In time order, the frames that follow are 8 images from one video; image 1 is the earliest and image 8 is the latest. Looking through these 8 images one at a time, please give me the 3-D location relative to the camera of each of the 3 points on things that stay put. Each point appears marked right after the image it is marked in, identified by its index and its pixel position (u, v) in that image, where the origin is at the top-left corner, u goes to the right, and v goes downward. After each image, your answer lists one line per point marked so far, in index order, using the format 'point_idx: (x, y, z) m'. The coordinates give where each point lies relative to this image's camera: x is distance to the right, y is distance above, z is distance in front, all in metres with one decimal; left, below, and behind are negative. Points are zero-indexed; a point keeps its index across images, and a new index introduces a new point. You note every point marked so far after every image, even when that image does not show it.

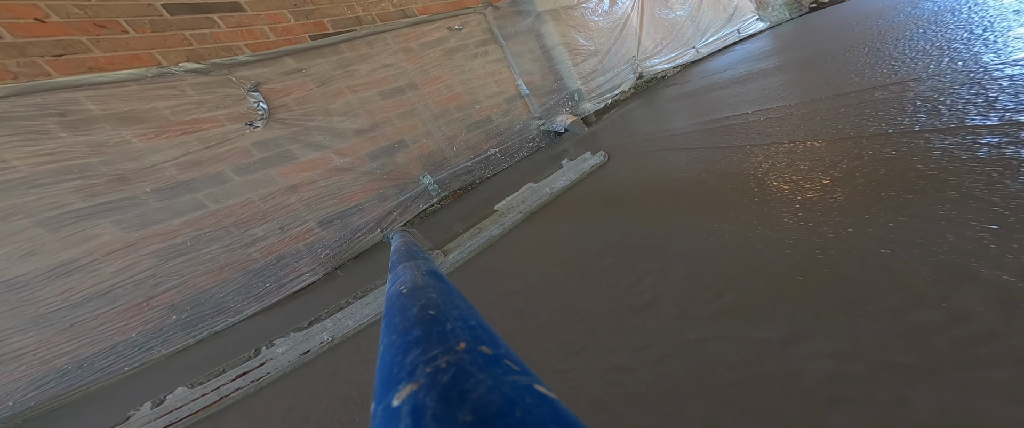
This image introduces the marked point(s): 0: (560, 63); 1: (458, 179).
0: (+0.4, +1.4, +3.4) m
1: (-0.4, +0.2, +2.7) m
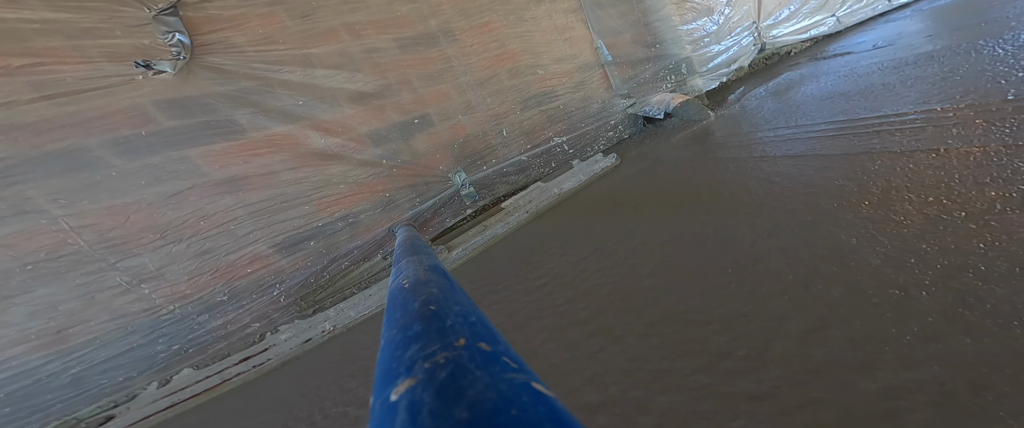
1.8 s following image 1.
0: (+0.9, +1.2, +2.5) m
1: (-0.1, +0.1, +1.9) m
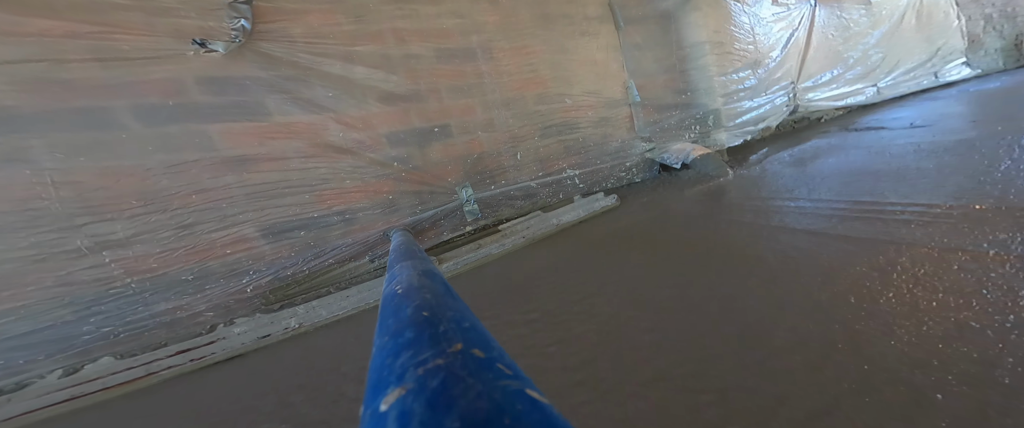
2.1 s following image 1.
0: (+1.1, +0.9, +2.4) m
1: (0.0, 0.0, +1.9) m
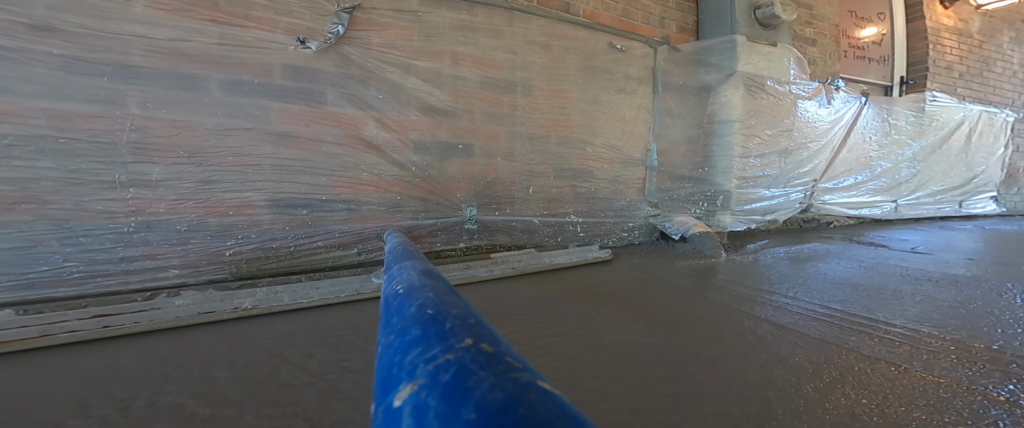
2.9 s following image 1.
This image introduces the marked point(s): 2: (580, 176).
0: (+1.3, +0.4, +2.5) m
1: (0.0, -0.1, +2.0) m
2: (+0.4, +0.2, +2.1) m
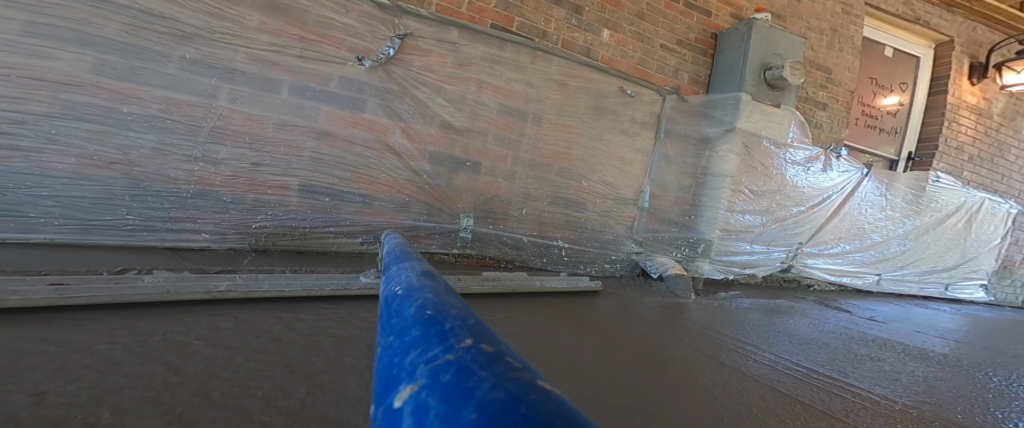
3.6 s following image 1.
0: (+1.4, +0.1, +2.6) m
1: (-0.1, -0.2, +2.2) m
2: (+0.4, +0.1, +2.3) m
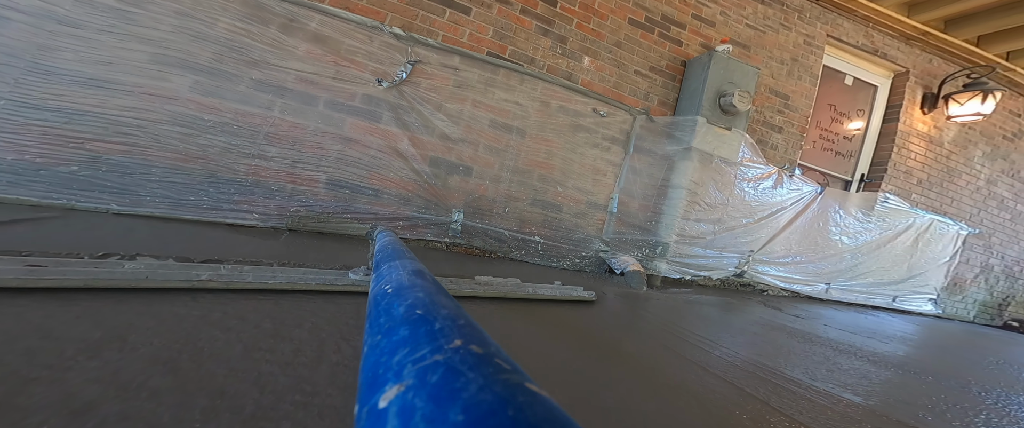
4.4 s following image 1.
0: (+1.3, +0.1, +3.1) m
1: (-0.2, -0.1, +2.6) m
2: (+0.3, +0.1, +2.7) m
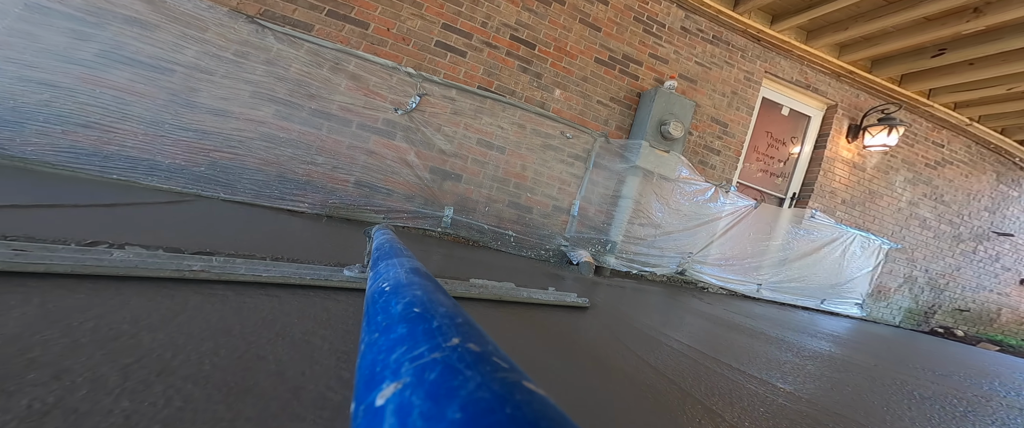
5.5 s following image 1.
0: (+1.1, 0.0, +3.8) m
1: (-0.4, -0.1, +3.3) m
2: (+0.1, +0.1, +3.5) m
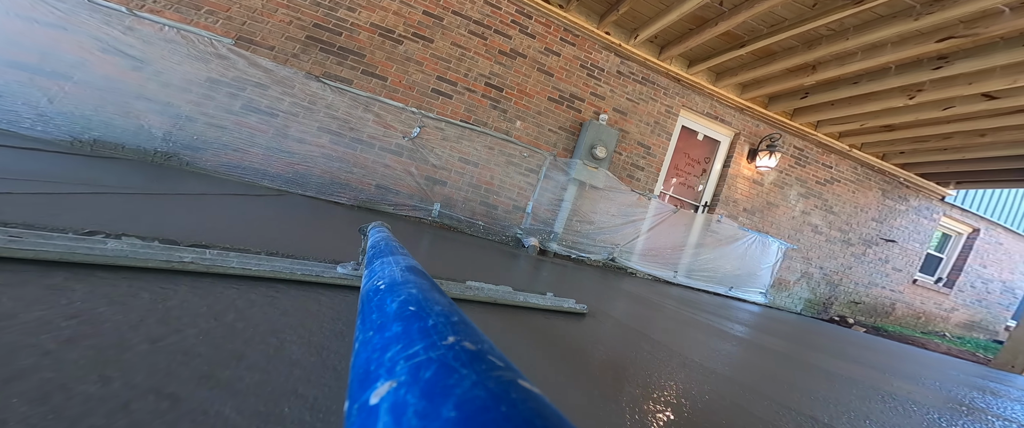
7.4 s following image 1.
0: (+0.7, +0.1, +5.3) m
1: (-0.7, -0.1, +4.6) m
2: (-0.3, +0.1, +4.8) m
